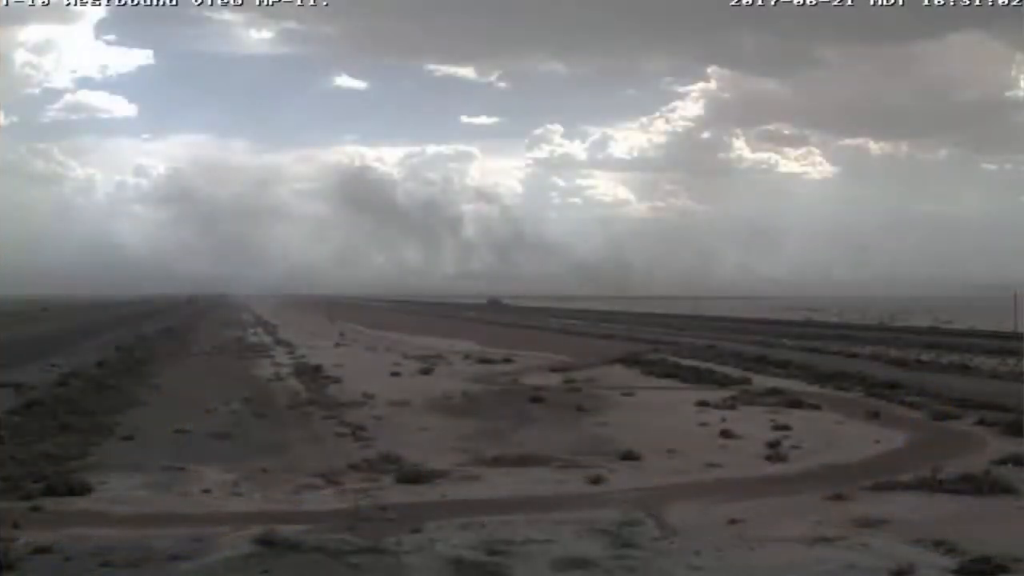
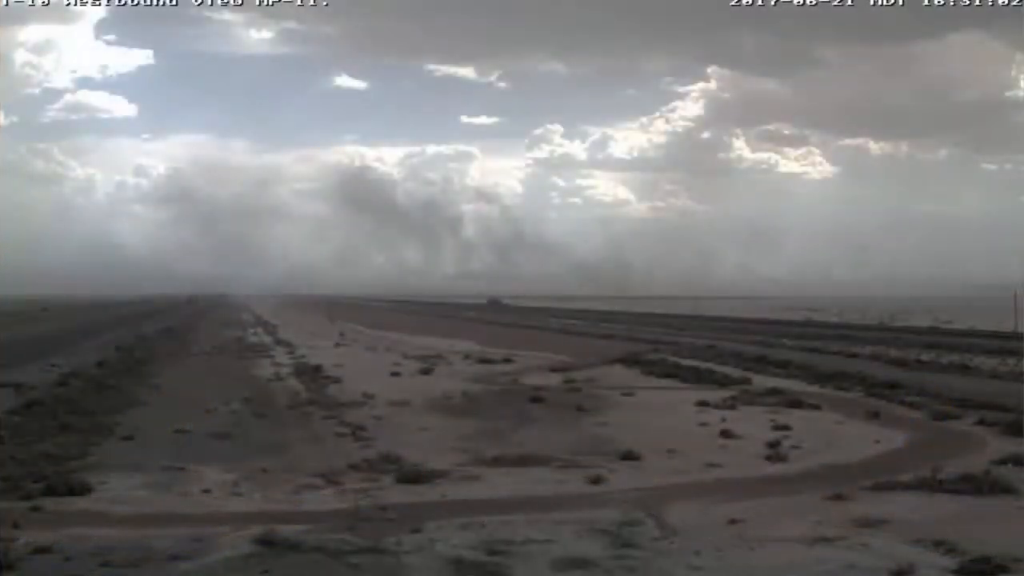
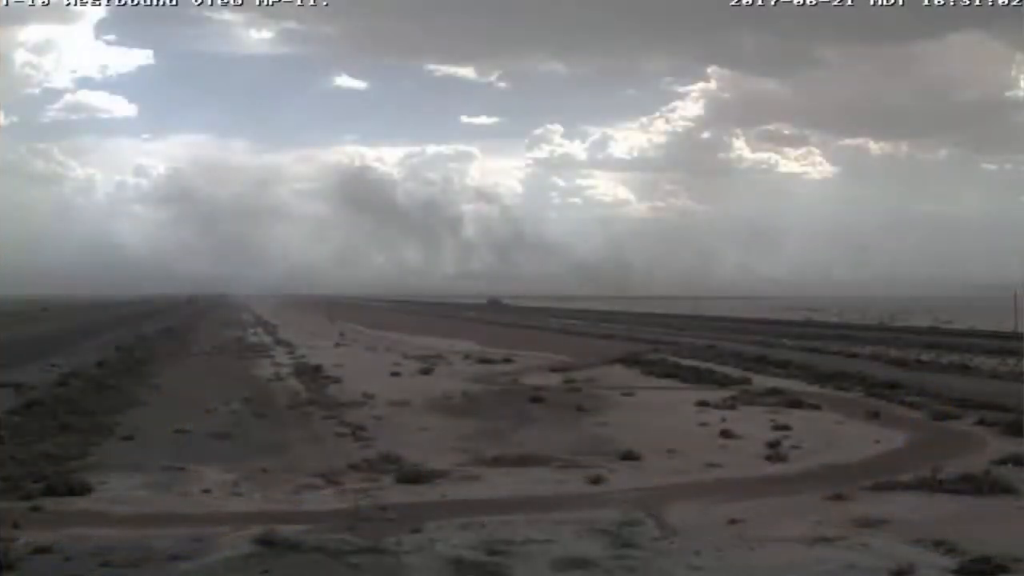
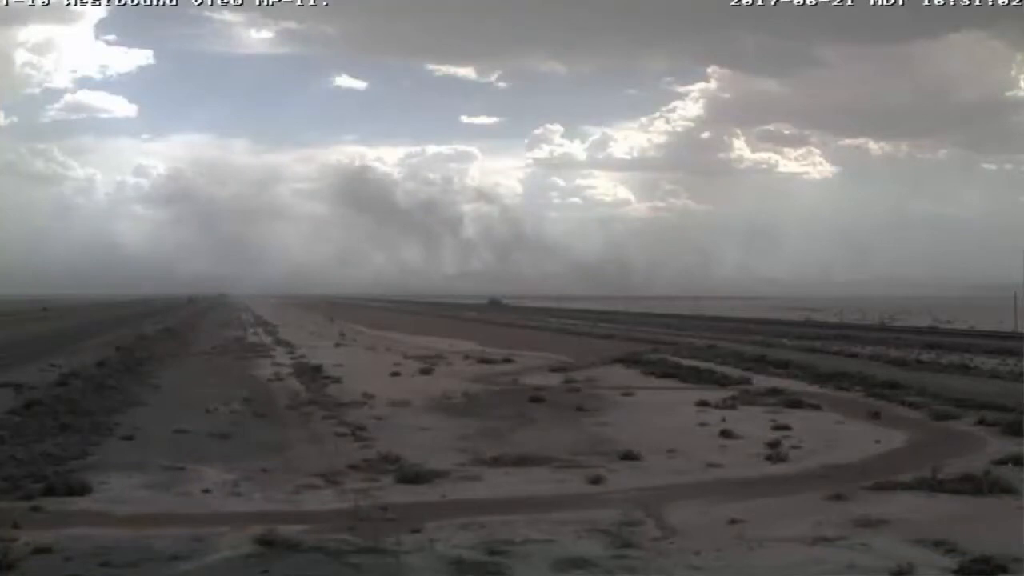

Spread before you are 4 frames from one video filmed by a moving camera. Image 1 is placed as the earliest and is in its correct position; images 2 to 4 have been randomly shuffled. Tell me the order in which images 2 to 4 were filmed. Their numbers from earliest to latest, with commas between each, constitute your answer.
3, 2, 4
